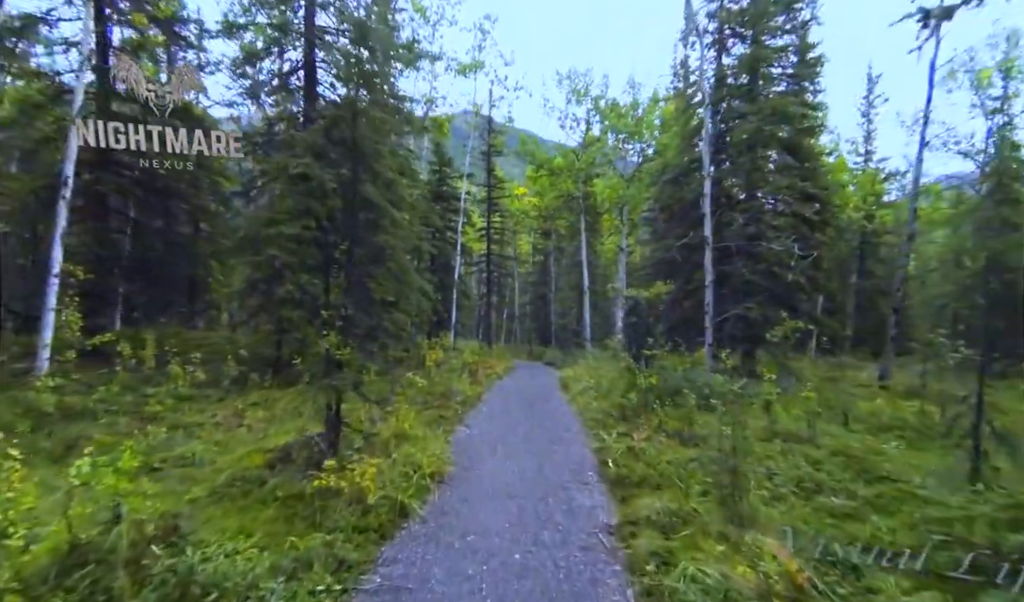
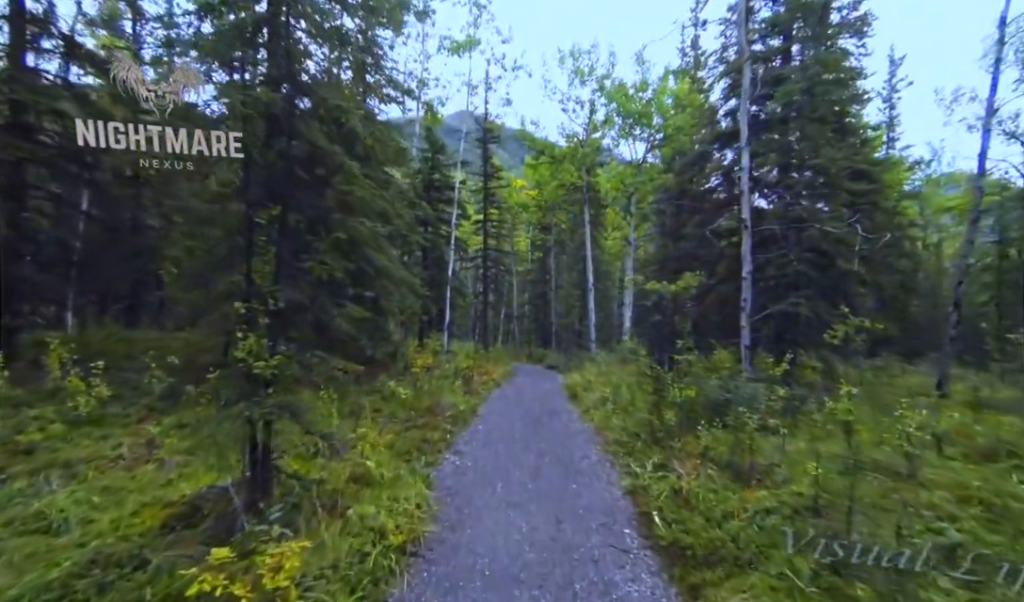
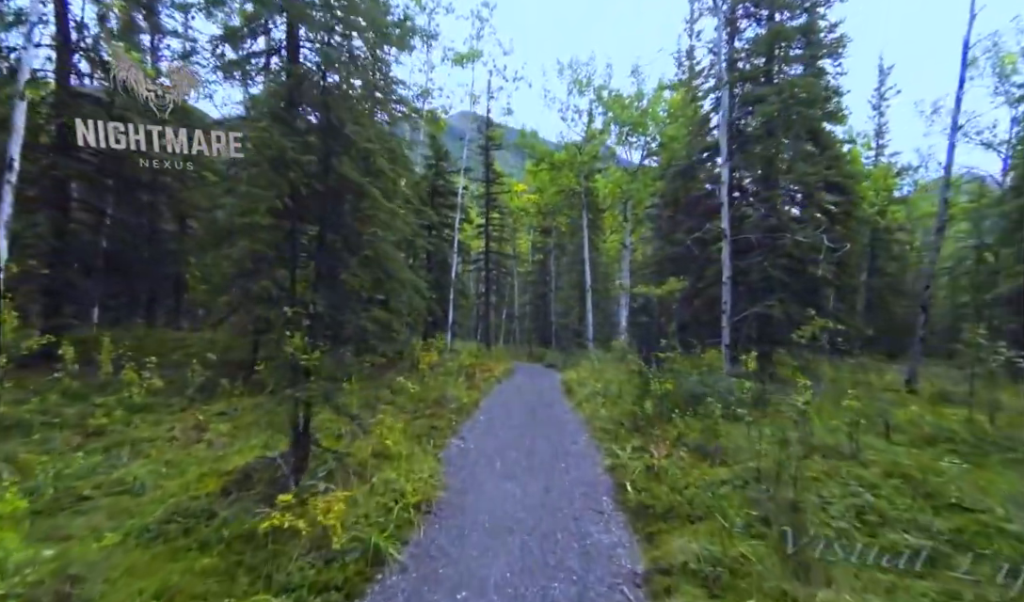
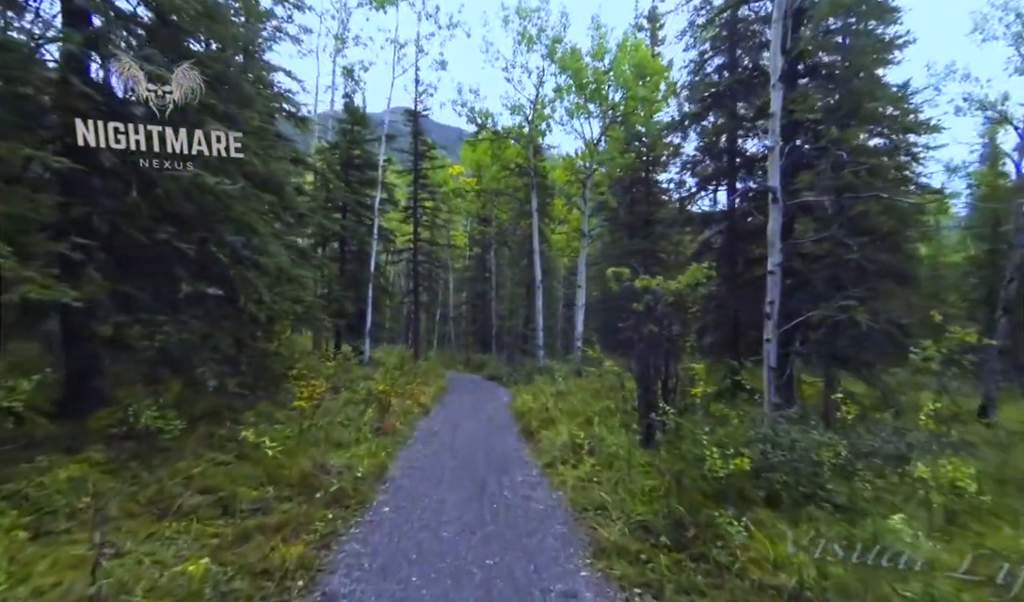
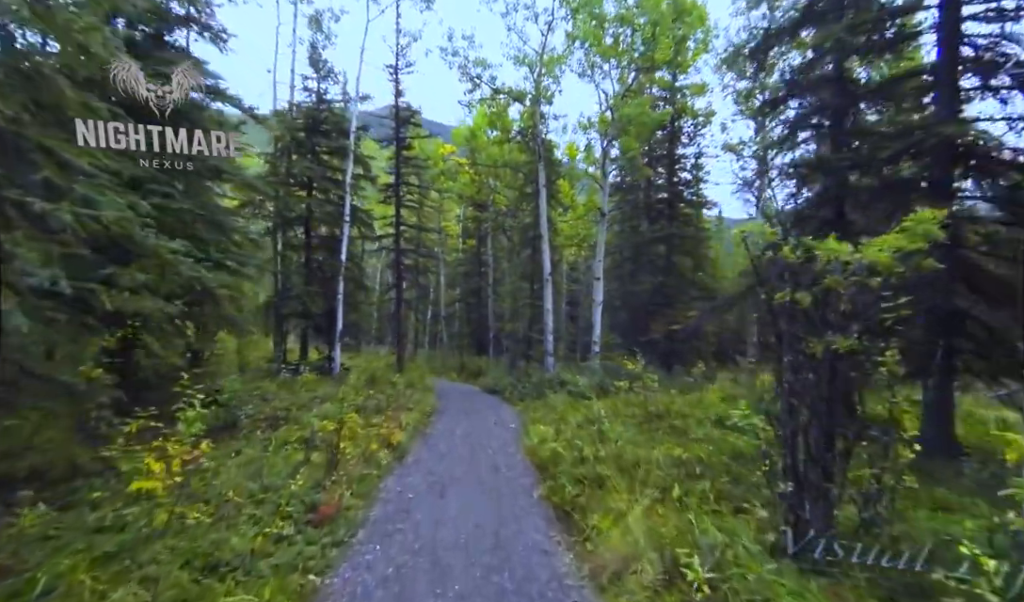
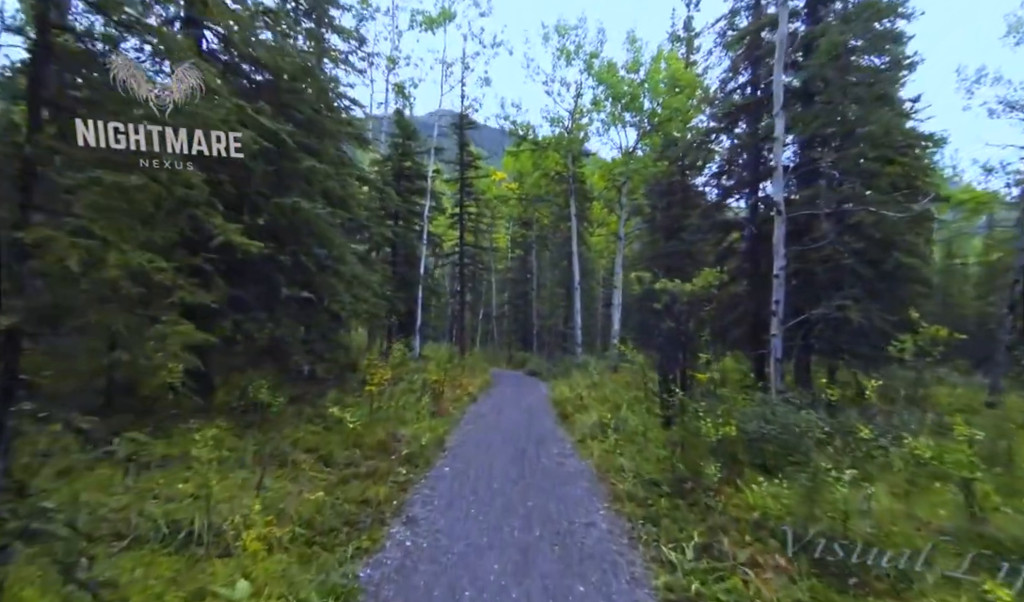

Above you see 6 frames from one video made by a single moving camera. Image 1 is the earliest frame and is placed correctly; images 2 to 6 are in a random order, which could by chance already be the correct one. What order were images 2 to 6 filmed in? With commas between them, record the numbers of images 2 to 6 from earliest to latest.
3, 2, 6, 4, 5
